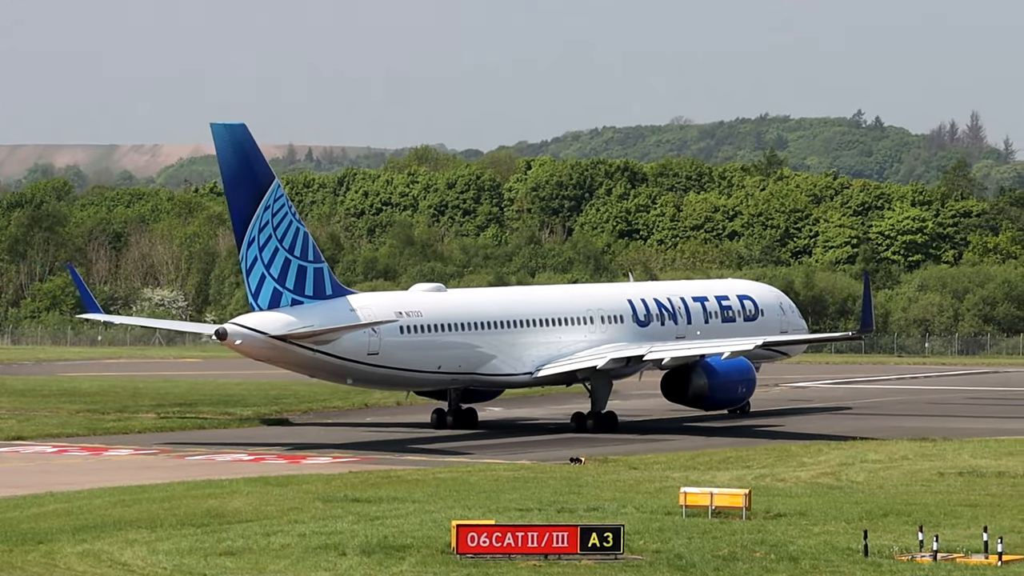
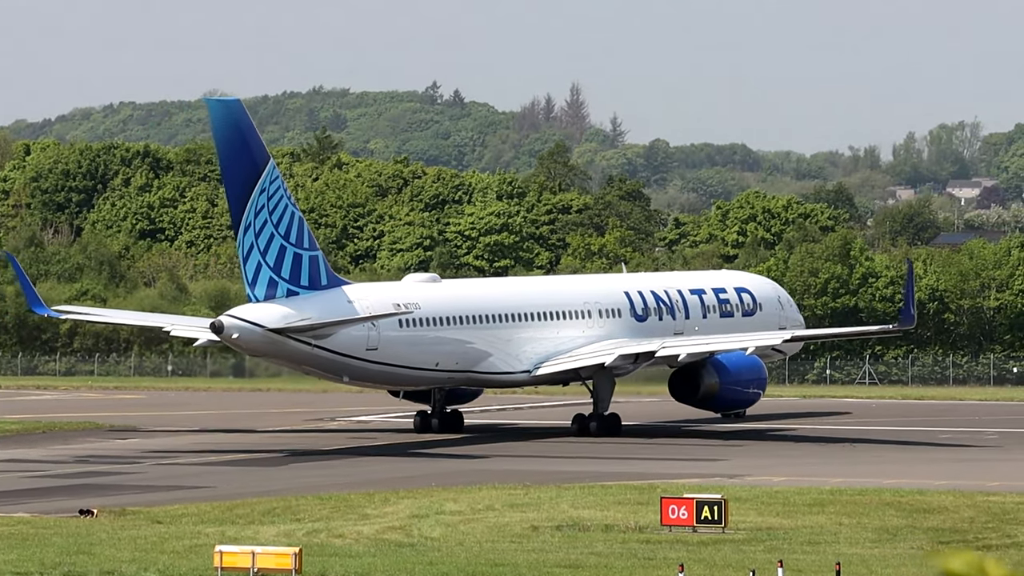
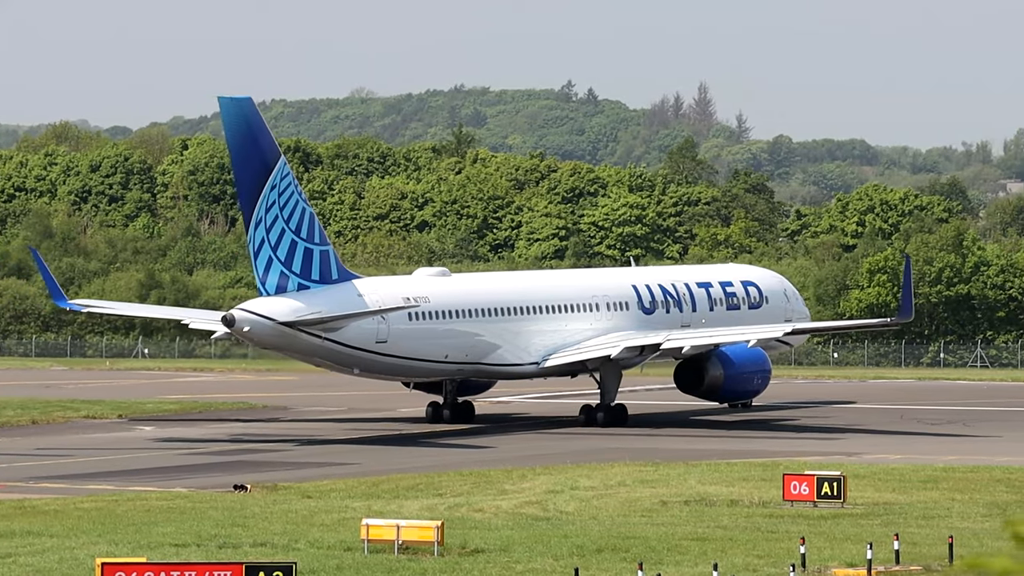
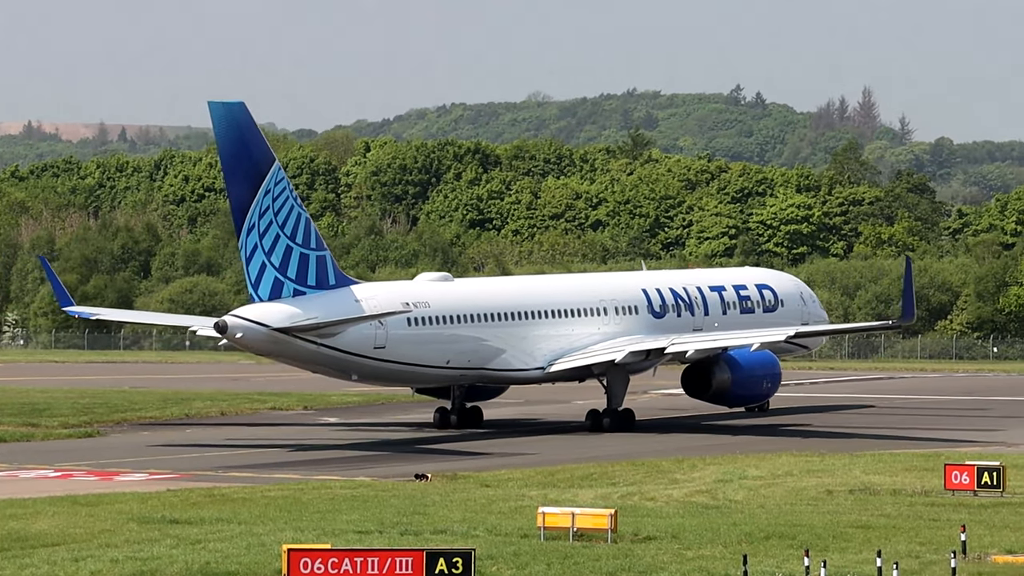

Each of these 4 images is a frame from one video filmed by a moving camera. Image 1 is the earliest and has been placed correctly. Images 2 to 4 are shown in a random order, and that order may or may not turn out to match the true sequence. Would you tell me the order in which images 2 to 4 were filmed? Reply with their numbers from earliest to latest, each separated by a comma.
4, 3, 2
